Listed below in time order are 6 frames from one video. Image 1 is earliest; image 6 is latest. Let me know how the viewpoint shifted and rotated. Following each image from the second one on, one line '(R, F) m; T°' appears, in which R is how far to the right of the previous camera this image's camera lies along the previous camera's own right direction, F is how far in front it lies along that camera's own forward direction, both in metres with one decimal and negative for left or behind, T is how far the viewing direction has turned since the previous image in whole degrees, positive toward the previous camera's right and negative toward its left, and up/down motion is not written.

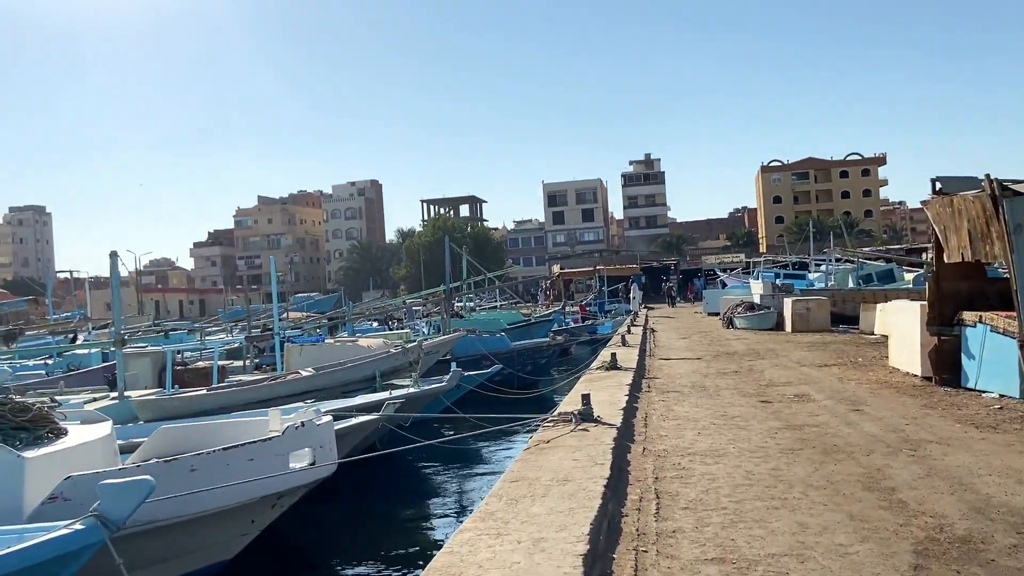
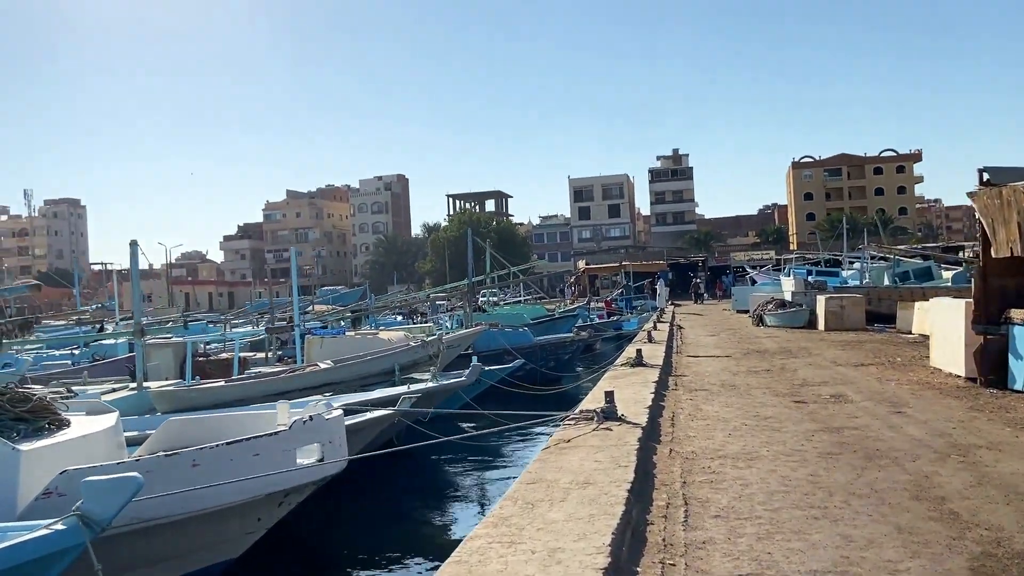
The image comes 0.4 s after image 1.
(0.0, +0.4) m; -2°
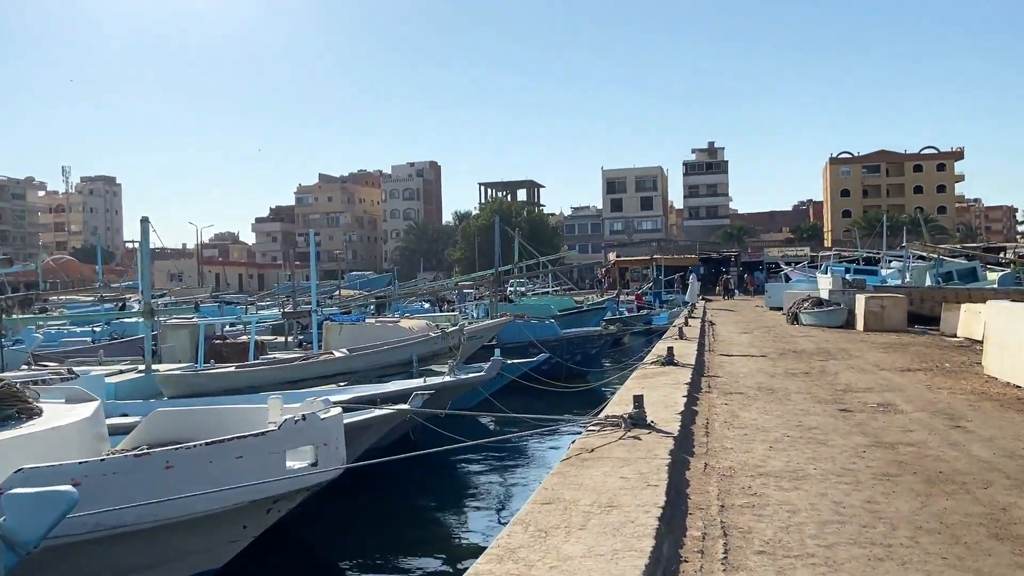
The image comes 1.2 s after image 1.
(+0.1, +0.7) m; -2°
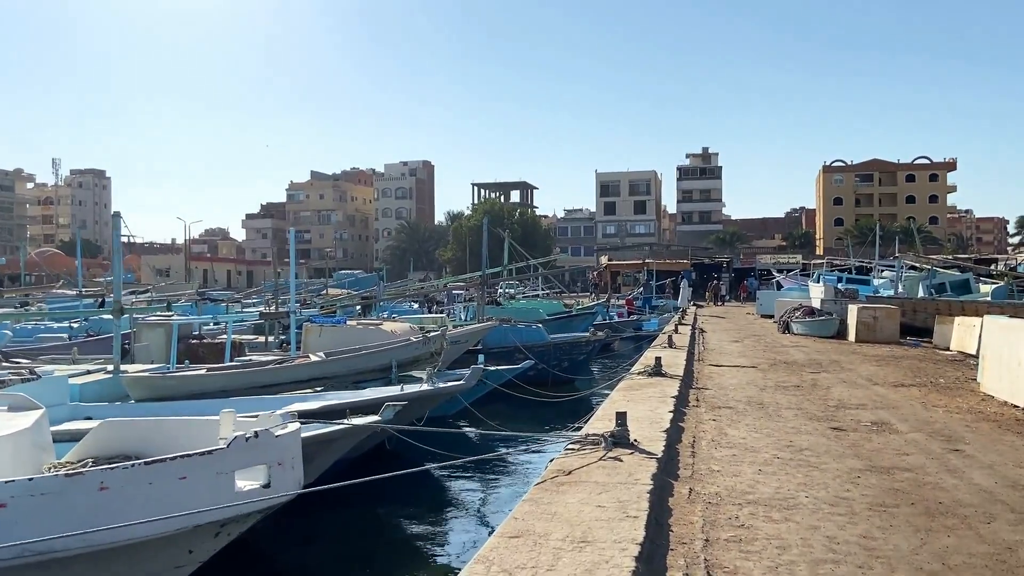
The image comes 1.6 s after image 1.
(+0.1, +0.4) m; +1°
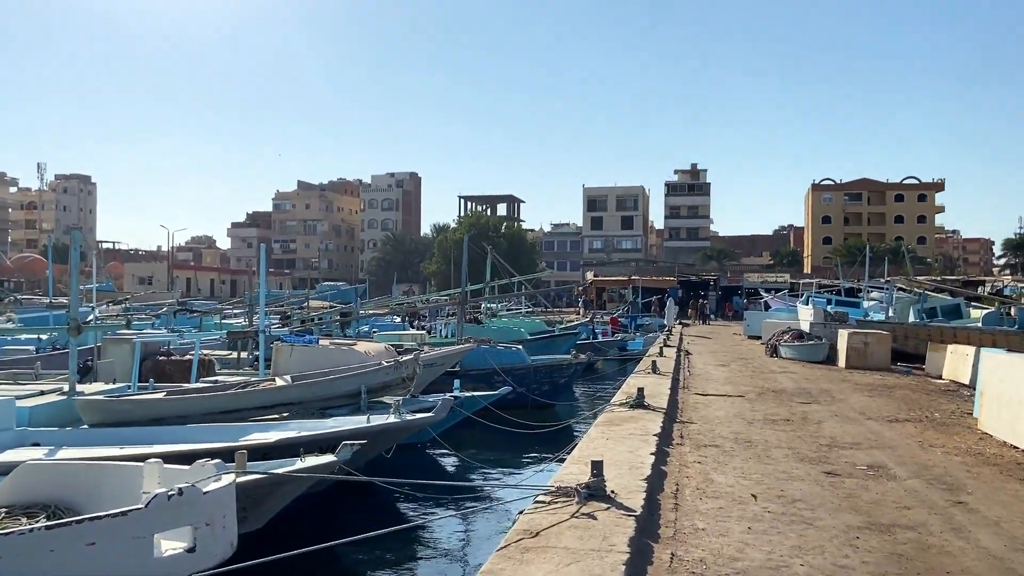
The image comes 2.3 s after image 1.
(+0.1, +0.6) m; +1°
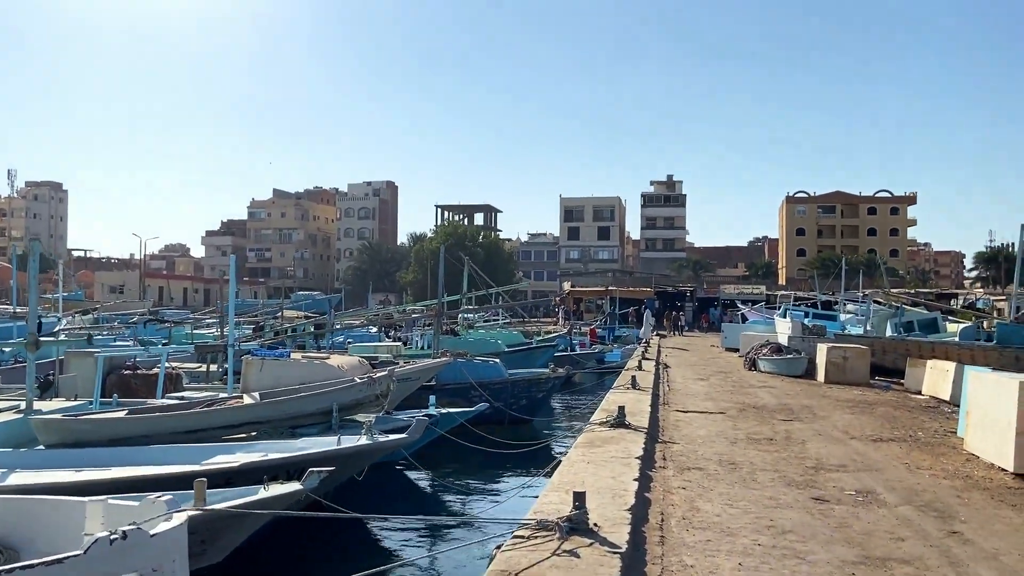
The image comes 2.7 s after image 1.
(0.0, +0.3) m; +2°
